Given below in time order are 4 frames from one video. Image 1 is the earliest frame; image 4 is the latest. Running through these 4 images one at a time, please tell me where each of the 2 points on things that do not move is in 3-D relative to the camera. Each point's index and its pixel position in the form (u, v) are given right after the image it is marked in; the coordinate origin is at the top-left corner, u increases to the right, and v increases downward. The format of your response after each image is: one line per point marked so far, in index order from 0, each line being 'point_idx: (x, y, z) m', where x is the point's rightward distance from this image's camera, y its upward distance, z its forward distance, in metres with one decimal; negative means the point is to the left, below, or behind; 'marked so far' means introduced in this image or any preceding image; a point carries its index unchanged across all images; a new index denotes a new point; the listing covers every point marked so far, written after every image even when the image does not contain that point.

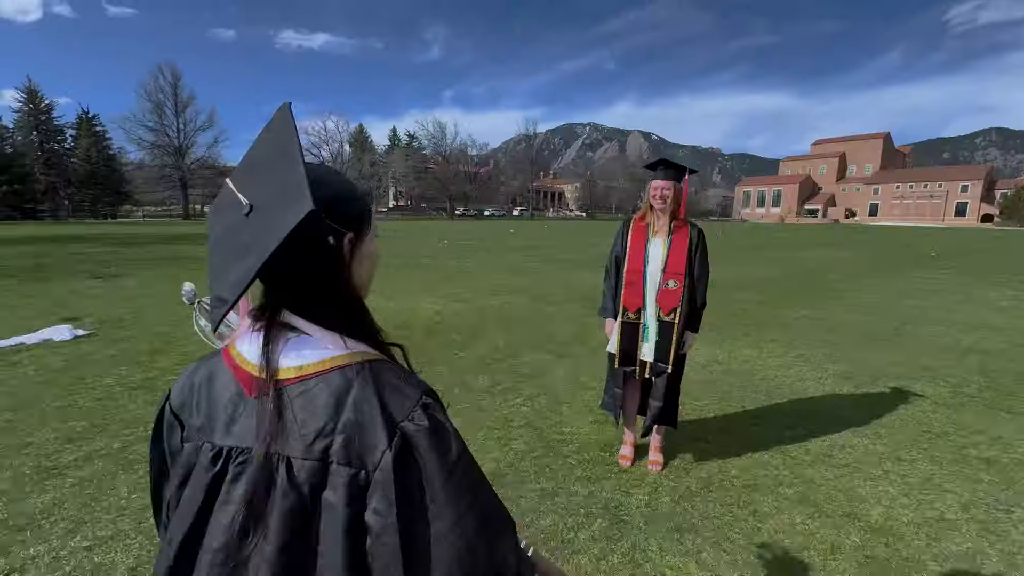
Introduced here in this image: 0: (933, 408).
0: (+4.1, -1.2, +4.9) m
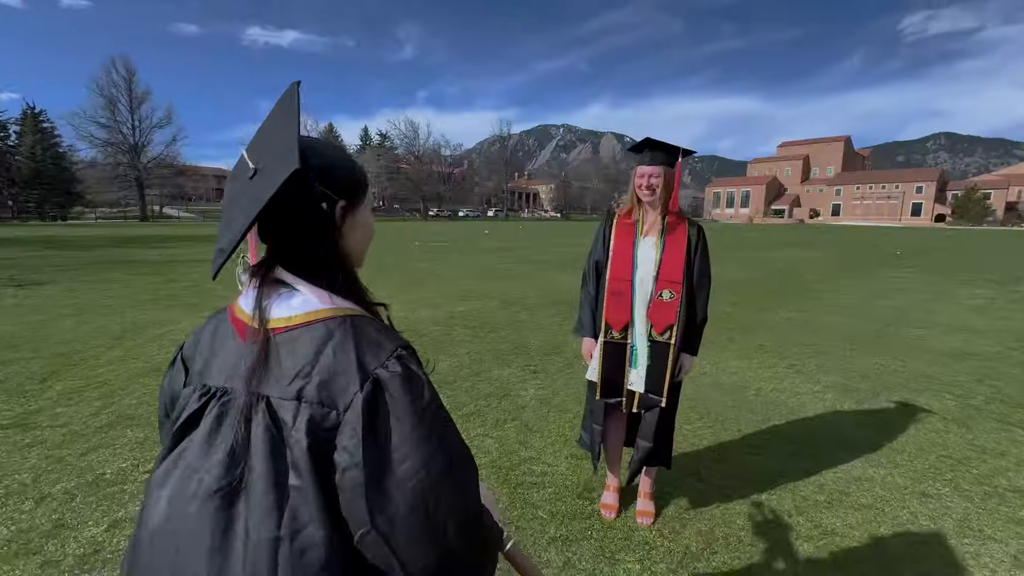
0: (+3.8, -1.2, +4.4) m
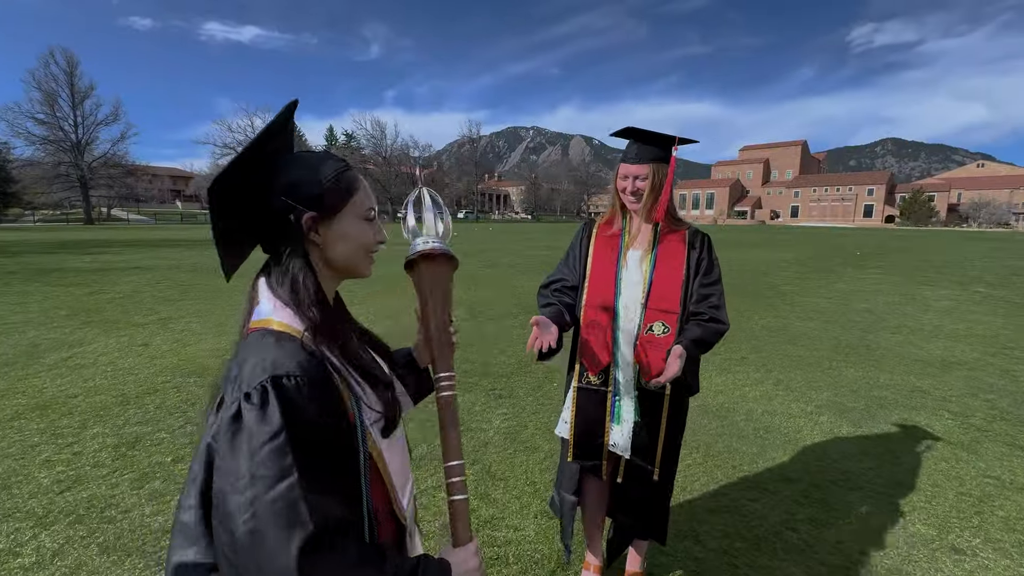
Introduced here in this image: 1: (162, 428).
0: (+3.5, -1.3, +4.0) m
1: (-2.8, -1.1, +4.0) m
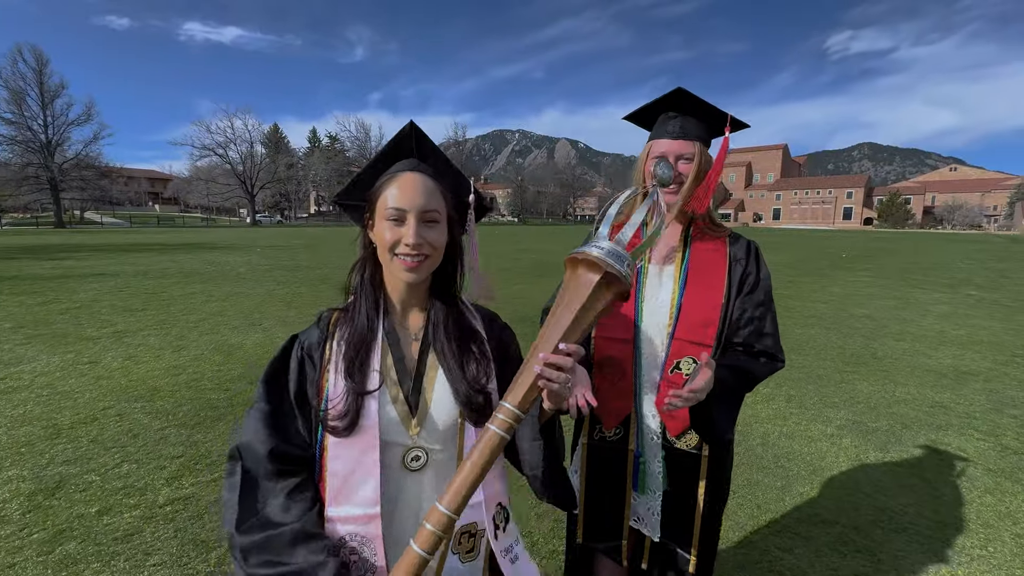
0: (+3.4, -1.4, +3.5) m
1: (-2.8, -1.2, +3.4) m
